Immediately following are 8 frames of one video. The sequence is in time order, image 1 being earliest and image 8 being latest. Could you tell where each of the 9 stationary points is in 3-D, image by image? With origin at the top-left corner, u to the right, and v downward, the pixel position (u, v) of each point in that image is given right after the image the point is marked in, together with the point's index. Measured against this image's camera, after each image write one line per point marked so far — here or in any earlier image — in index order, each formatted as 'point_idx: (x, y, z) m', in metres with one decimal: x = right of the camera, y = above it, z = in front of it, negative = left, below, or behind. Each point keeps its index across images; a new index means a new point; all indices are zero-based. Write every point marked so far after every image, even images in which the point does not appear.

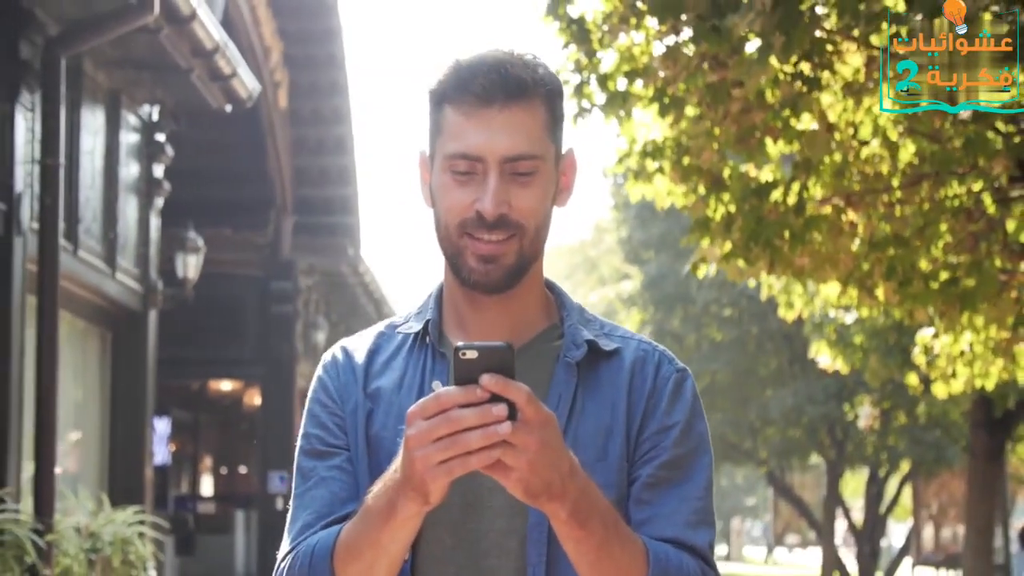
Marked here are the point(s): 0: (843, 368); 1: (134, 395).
0: (+2.9, -0.7, +14.0) m
1: (-2.3, -0.7, +9.9) m
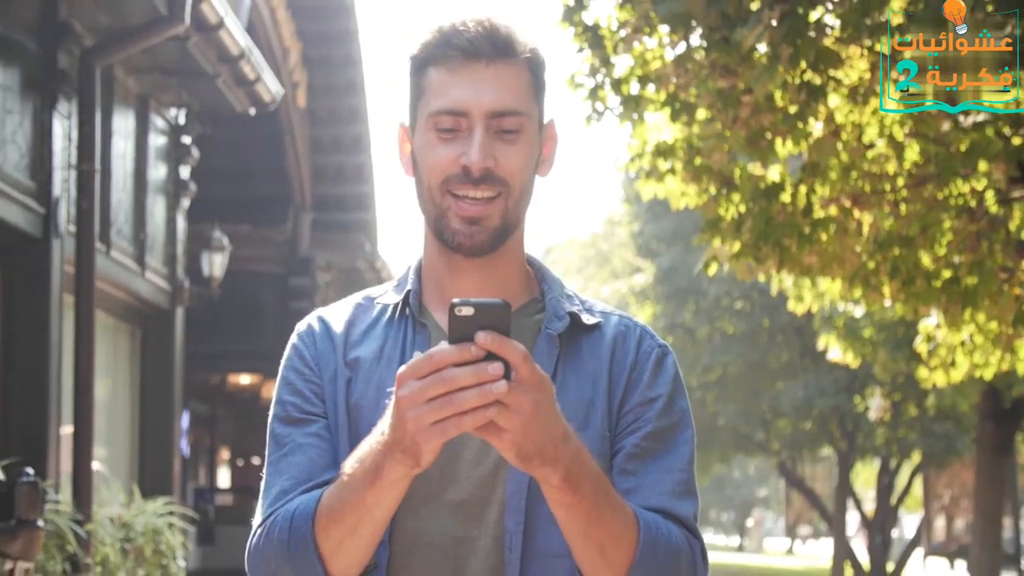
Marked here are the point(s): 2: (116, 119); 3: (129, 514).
0: (+3.0, -0.6, +14.3) m
1: (-2.2, -0.7, +10.2) m
2: (-2.2, +0.9, +9.0) m
3: (-2.0, -1.2, +8.7) m
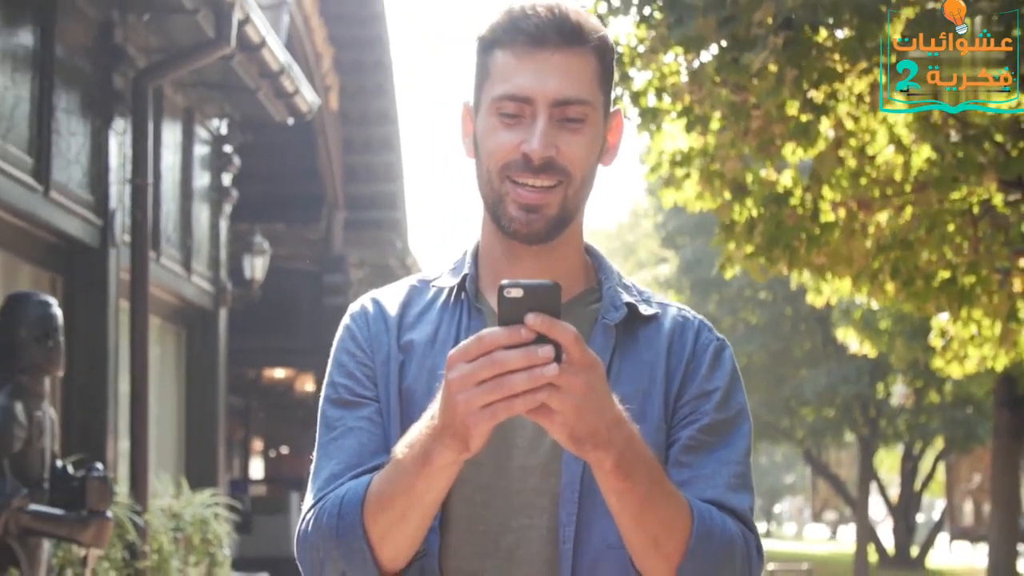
0: (+3.2, -0.6, +14.7) m
1: (-2.0, -0.7, +10.7) m
2: (-2.0, +0.9, +9.5) m
3: (-1.9, -1.2, +9.3) m
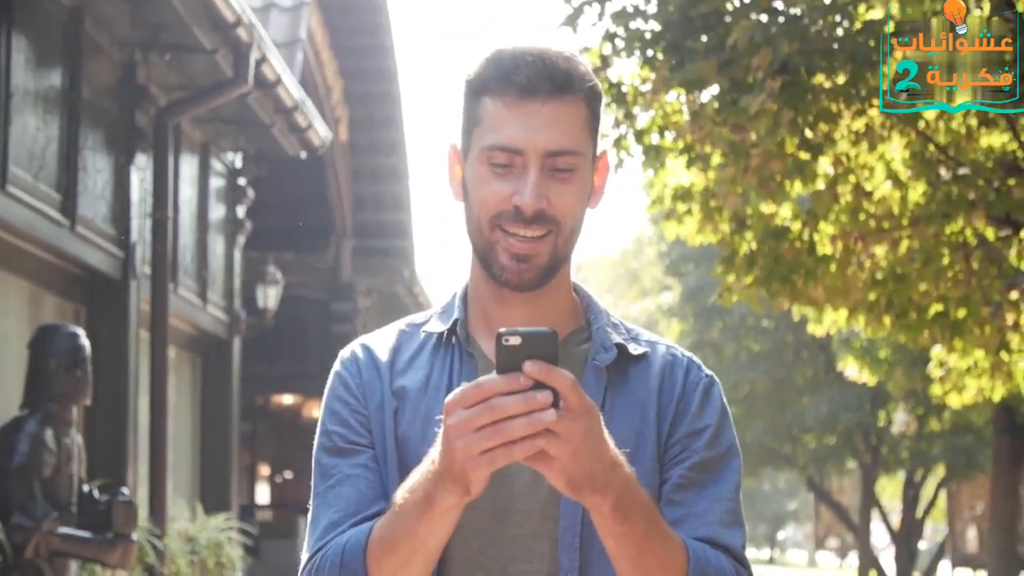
0: (+3.3, -0.8, +15.0) m
1: (-1.9, -0.9, +11.0) m
2: (-2.0, +0.7, +9.8) m
3: (-1.8, -1.4, +9.5) m
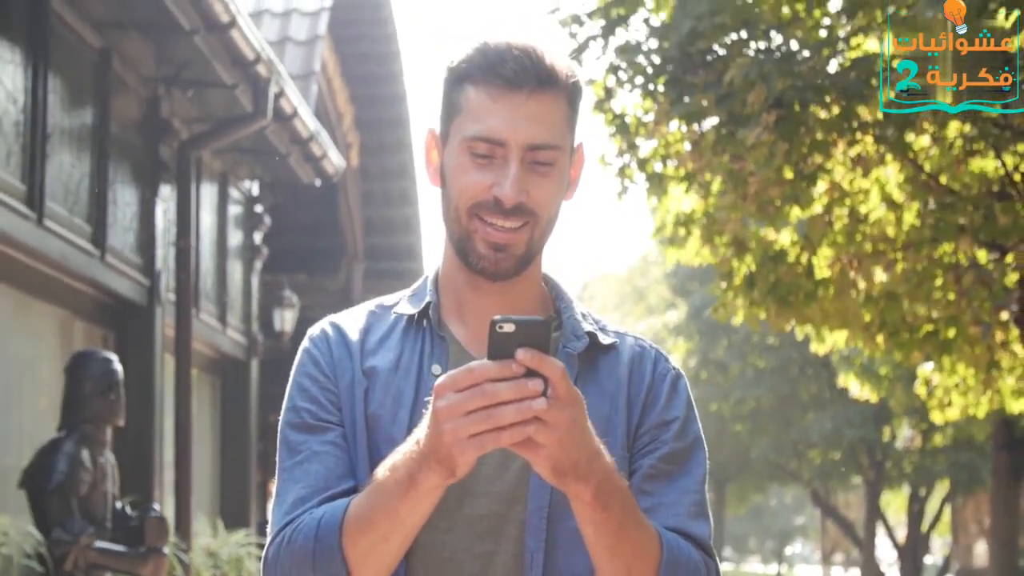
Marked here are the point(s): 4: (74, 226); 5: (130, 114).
0: (+3.4, -1.0, +15.3) m
1: (-1.9, -1.1, +11.4) m
2: (-1.9, +0.6, +10.2) m
3: (-1.8, -1.5, +9.9) m
4: (-2.0, +0.3, +7.5) m
5: (-2.0, +0.9, +8.5) m
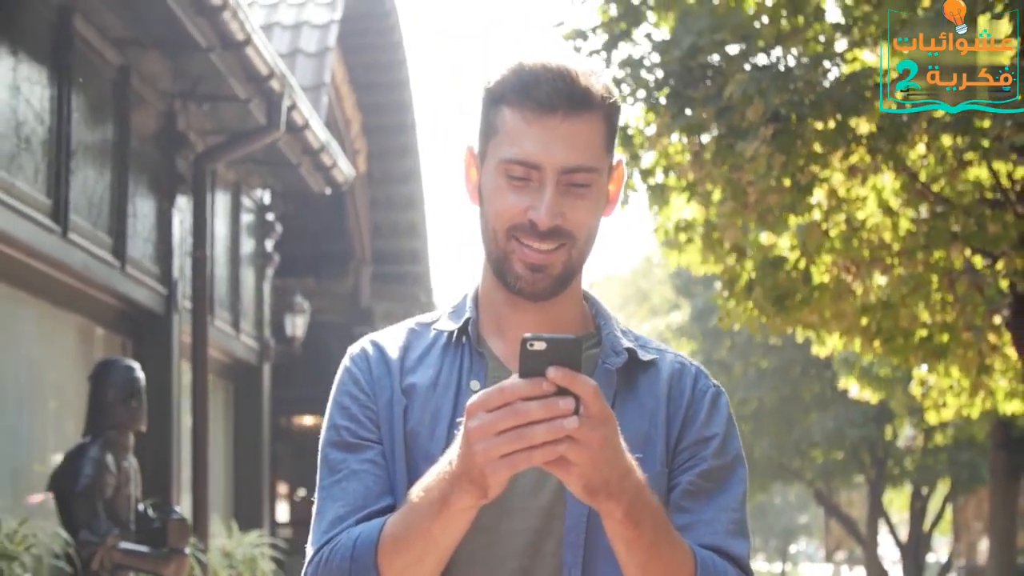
0: (+3.4, -1.0, +15.6) m
1: (-1.8, -1.1, +11.6) m
2: (-1.9, +0.5, +10.5) m
3: (-1.7, -1.6, +10.2) m
4: (-2.0, +0.2, +7.7) m
5: (-2.0, +0.9, +8.8) m
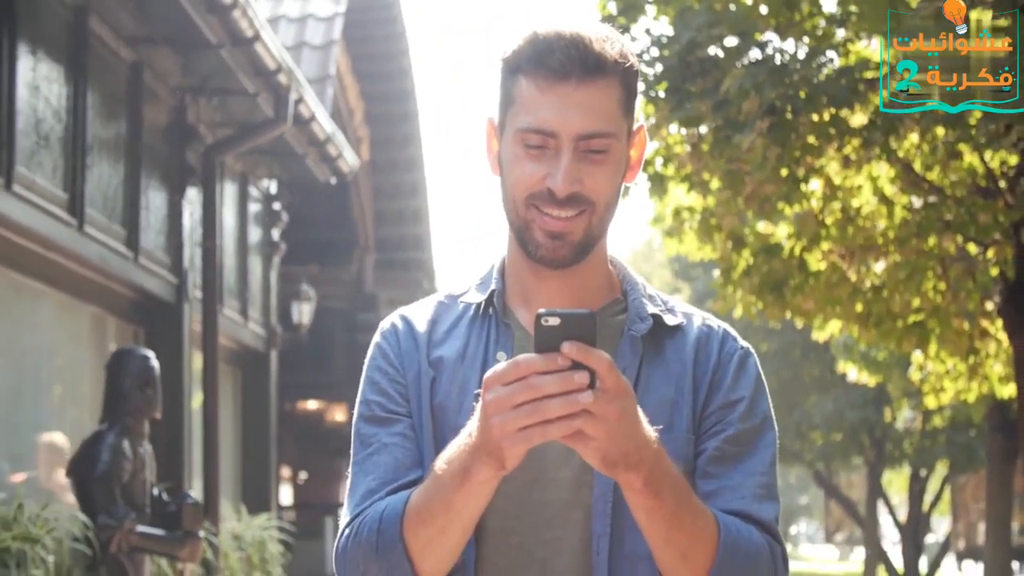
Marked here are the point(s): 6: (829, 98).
0: (+3.5, -0.9, +15.8) m
1: (-1.8, -1.0, +11.9) m
2: (-1.9, +0.6, +10.7) m
3: (-1.7, -1.5, +10.4) m
4: (-2.0, +0.3, +8.0) m
5: (-1.9, +0.9, +9.0) m
6: (+1.8, +1.1, +9.3) m
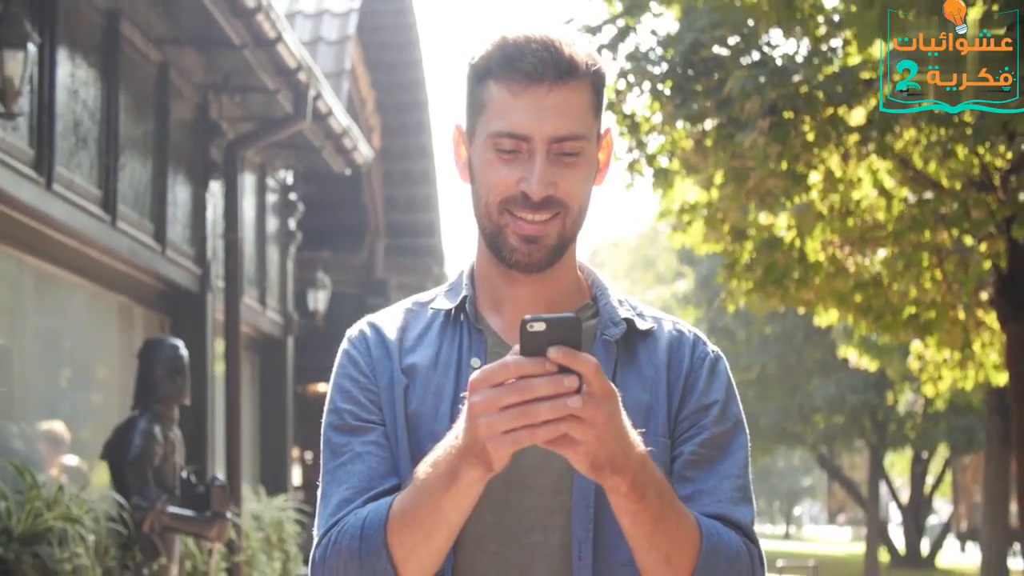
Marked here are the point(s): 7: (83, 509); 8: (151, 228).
0: (+3.5, -0.8, +16.2) m
1: (-1.7, -1.0, +12.3) m
2: (-1.8, +0.7, +11.1) m
3: (-1.7, -1.5, +10.8) m
4: (-1.9, +0.3, +8.3) m
5: (-1.9, +1.0, +9.3) m
6: (+1.9, +1.1, +9.7) m
7: (-1.8, -0.9, +6.8) m
8: (-1.9, +0.3, +8.5) m
